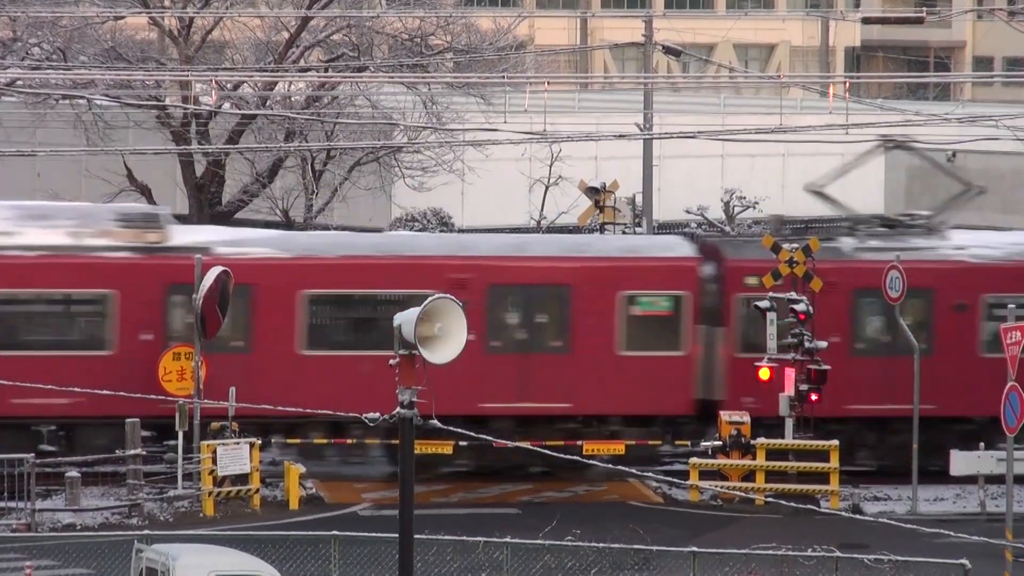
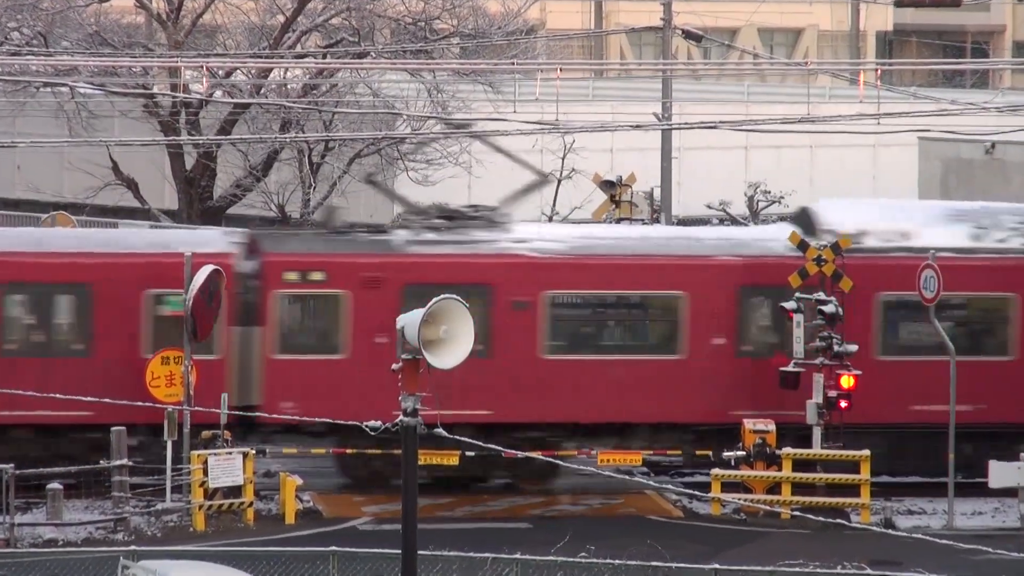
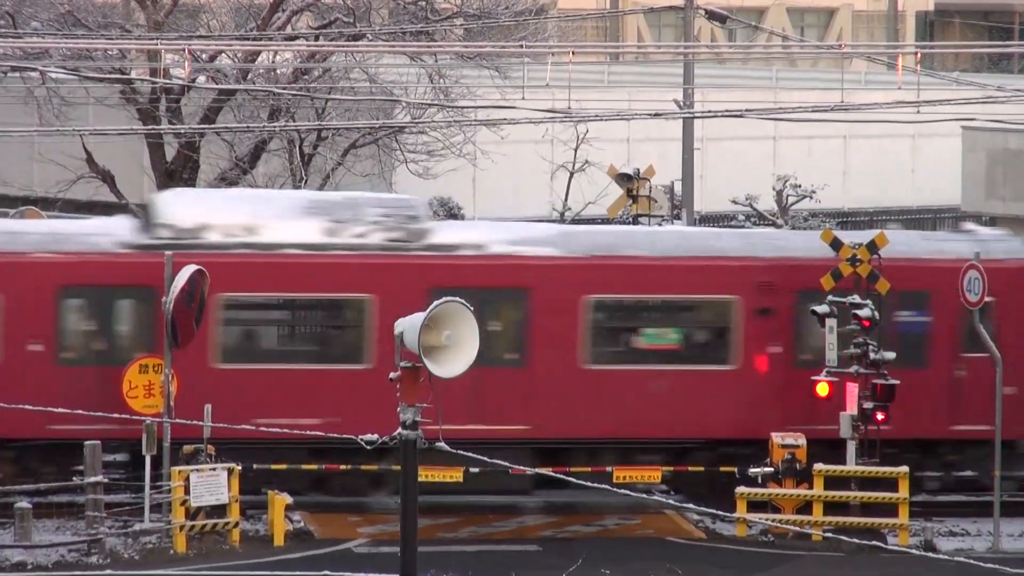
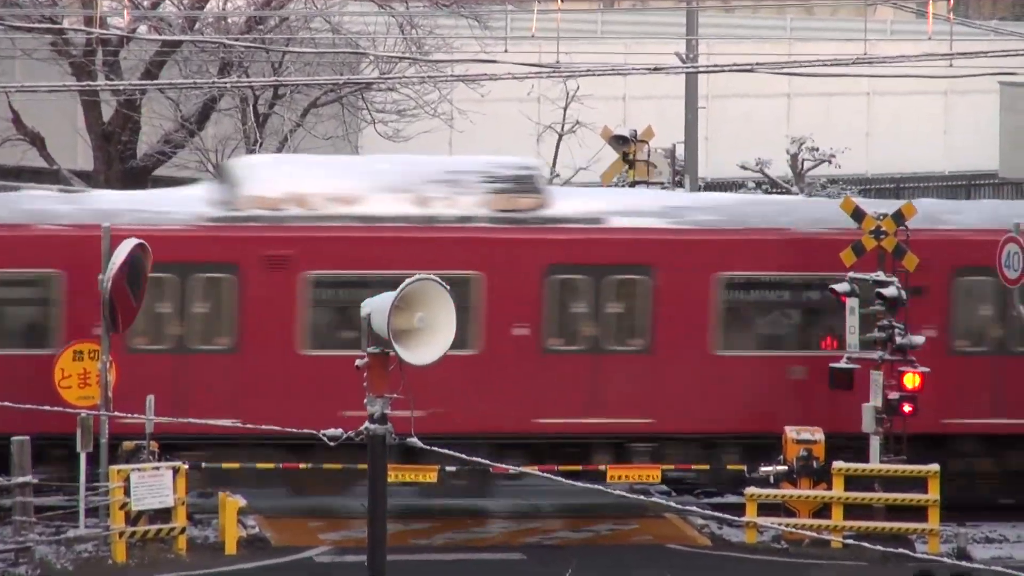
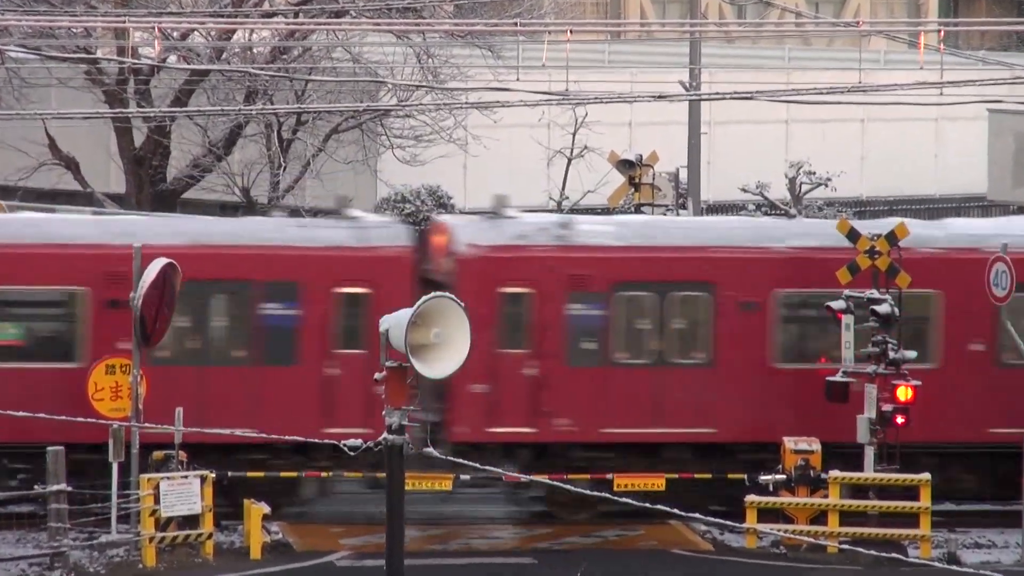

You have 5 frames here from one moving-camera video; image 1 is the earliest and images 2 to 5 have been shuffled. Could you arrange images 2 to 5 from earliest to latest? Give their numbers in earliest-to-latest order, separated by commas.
2, 3, 5, 4
